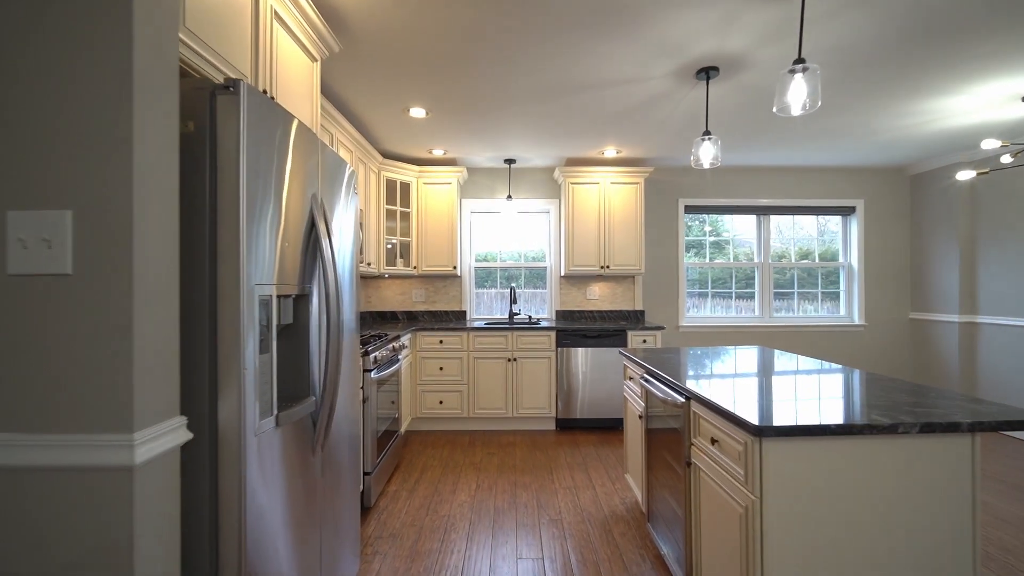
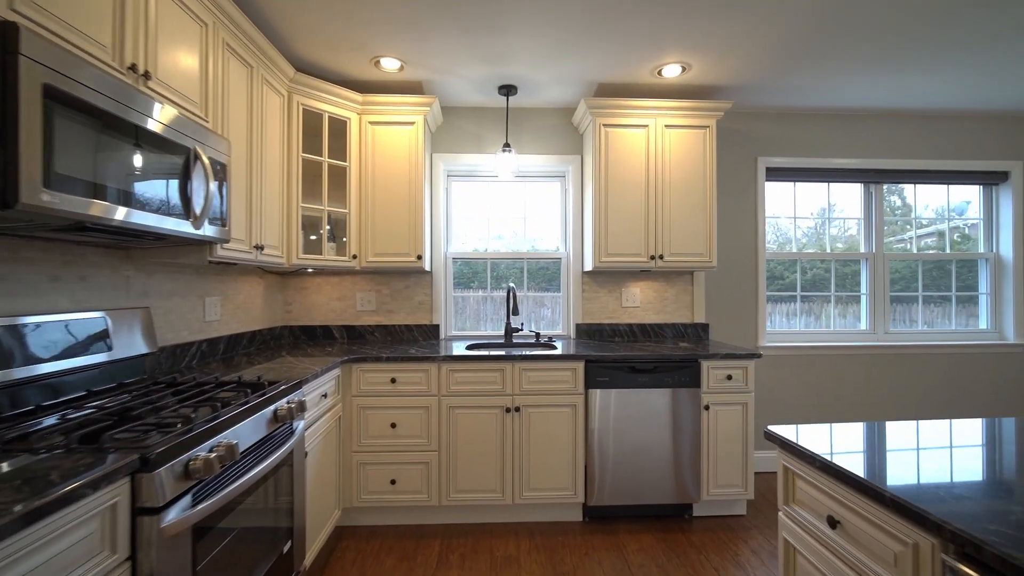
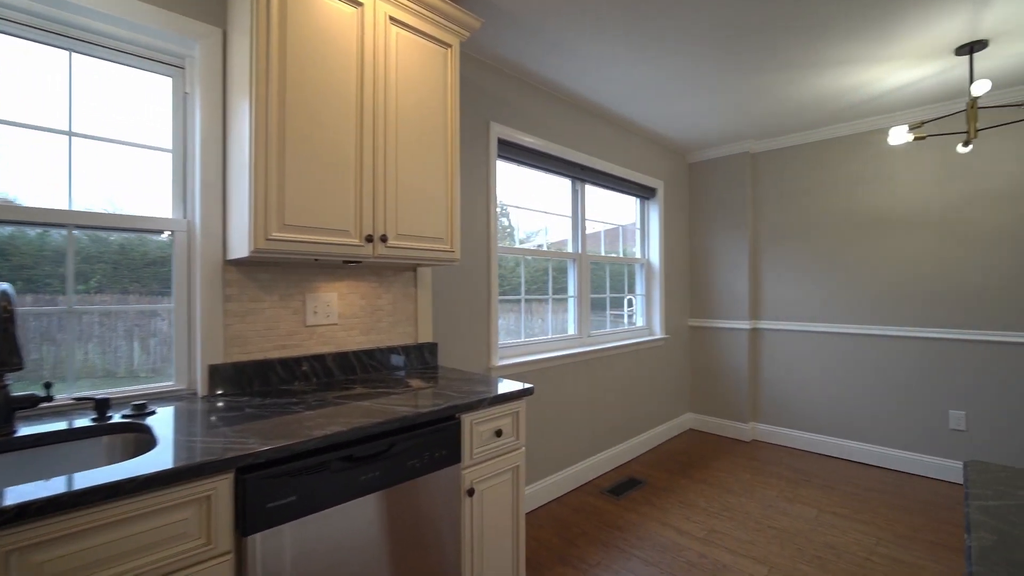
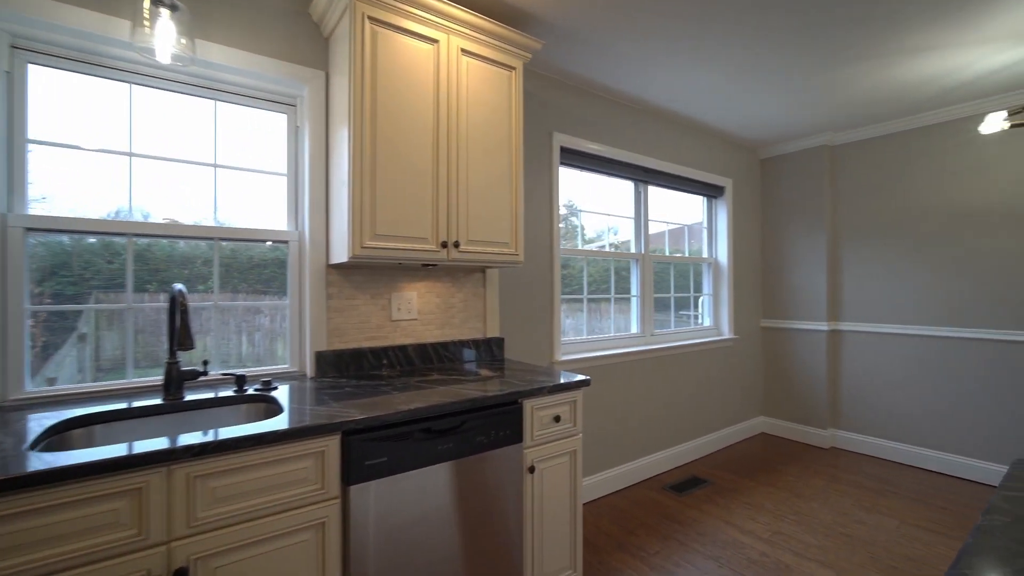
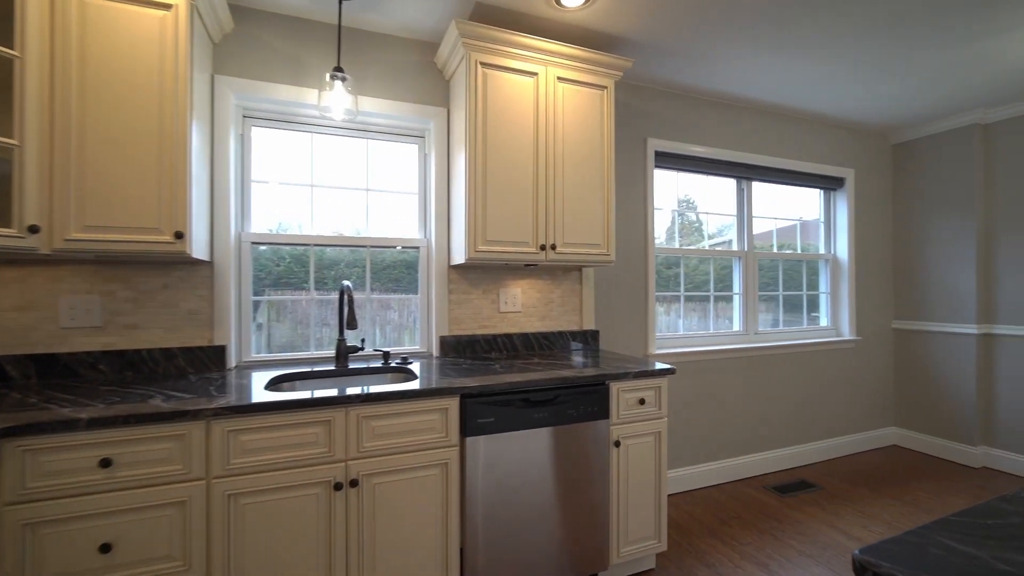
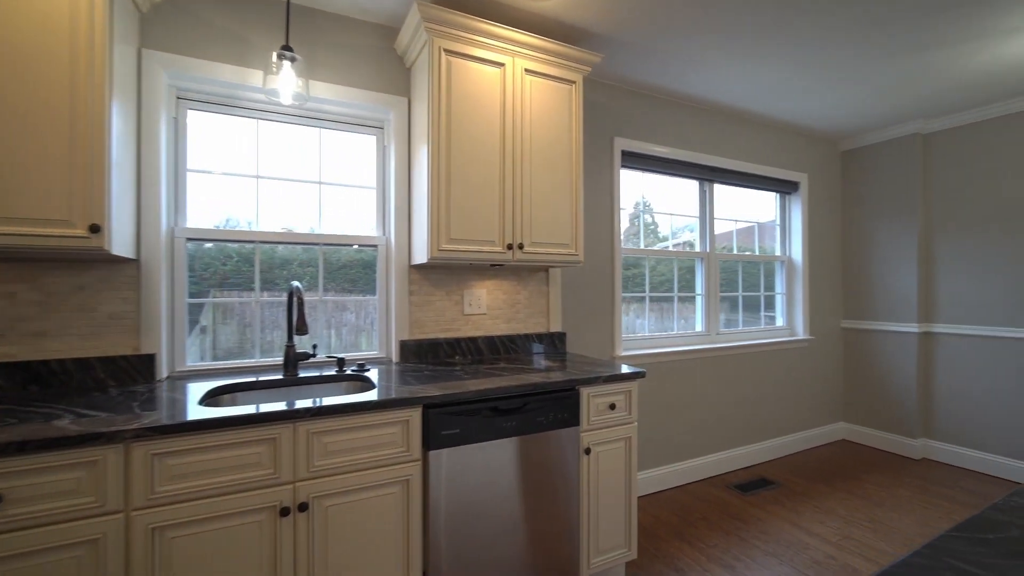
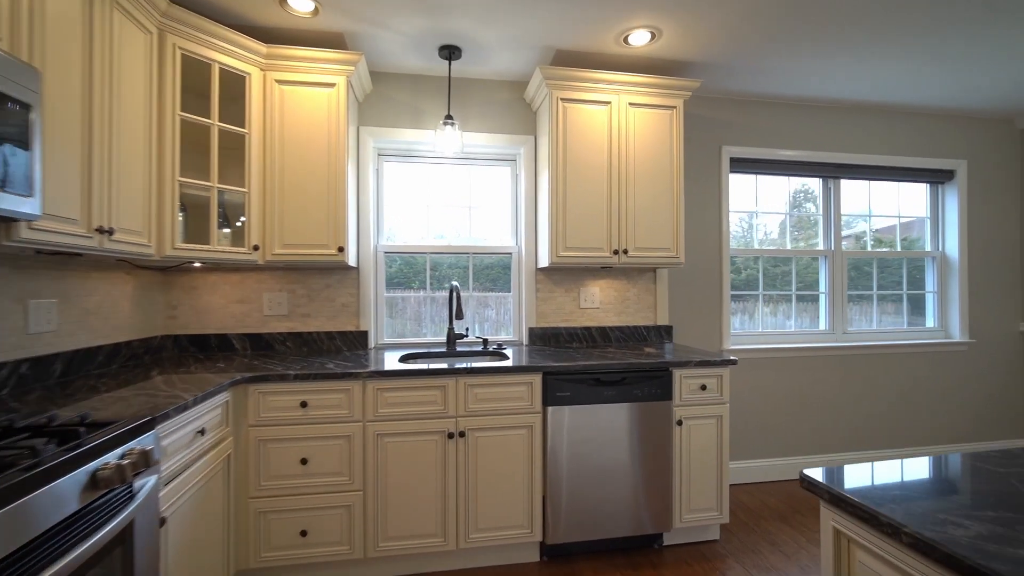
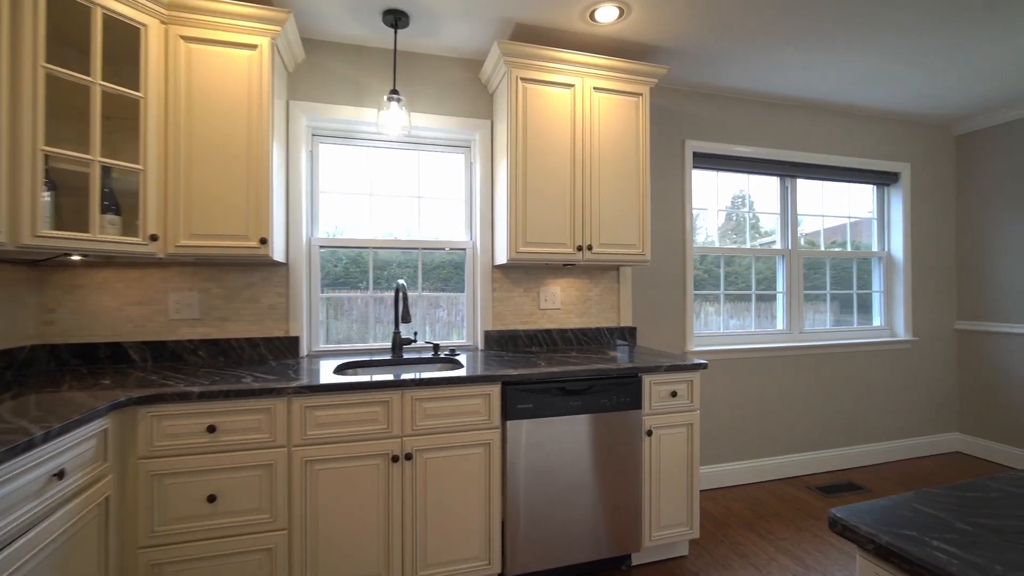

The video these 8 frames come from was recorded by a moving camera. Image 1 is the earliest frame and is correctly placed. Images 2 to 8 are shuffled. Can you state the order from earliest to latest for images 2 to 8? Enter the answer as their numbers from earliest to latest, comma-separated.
2, 7, 8, 5, 6, 4, 3
